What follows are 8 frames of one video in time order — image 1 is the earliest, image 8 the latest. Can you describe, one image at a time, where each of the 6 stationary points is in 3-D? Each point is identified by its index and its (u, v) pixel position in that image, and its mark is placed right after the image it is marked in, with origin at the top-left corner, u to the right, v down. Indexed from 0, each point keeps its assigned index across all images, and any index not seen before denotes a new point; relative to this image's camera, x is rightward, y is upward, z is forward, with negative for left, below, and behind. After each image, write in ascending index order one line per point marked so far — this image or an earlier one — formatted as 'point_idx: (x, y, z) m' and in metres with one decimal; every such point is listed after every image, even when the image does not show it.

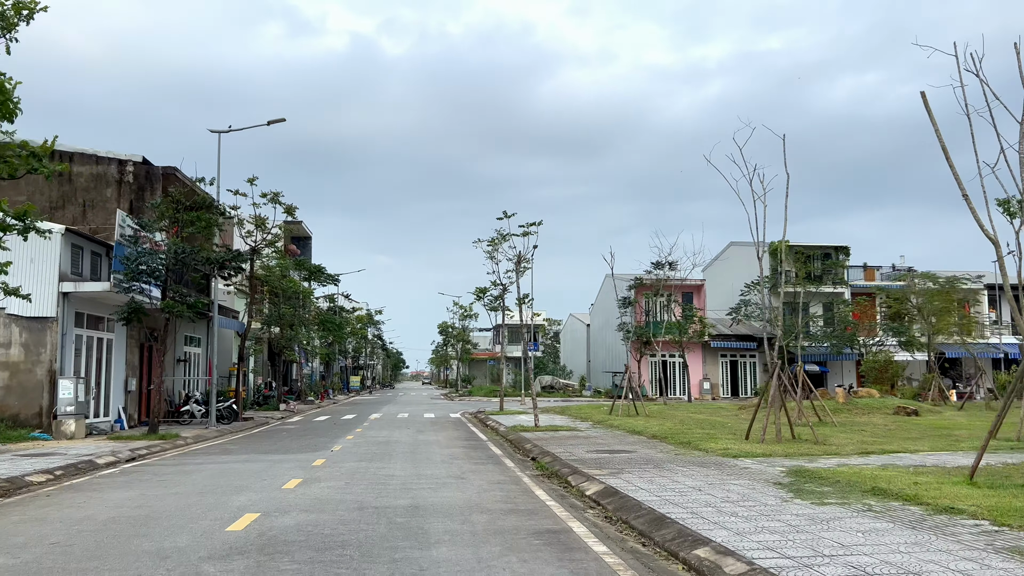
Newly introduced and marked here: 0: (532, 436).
0: (+0.5, -3.4, +18.3) m
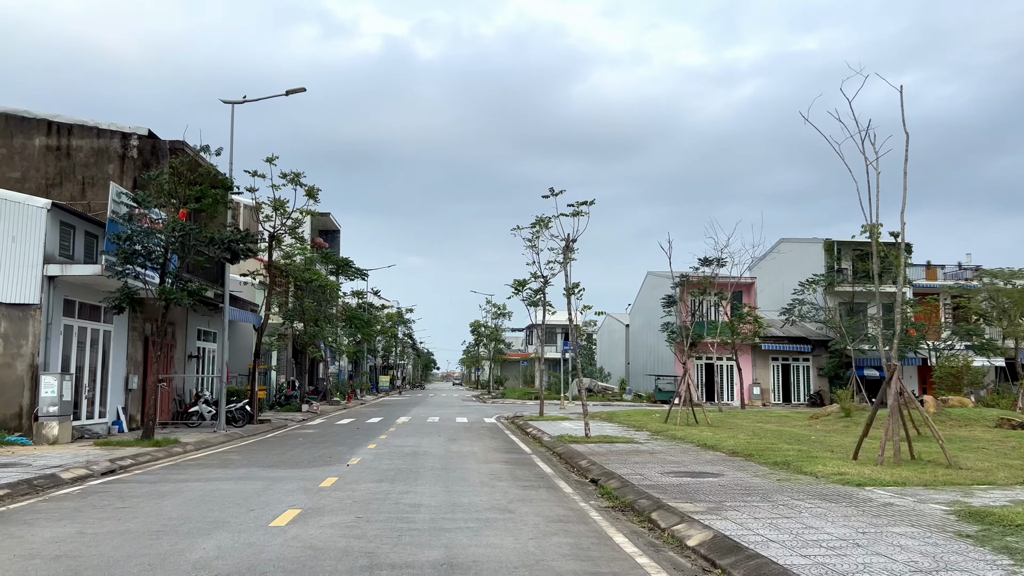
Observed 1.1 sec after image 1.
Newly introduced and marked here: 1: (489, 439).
0: (+1.4, -3.1, +15.4) m
1: (-0.6, -3.7, +19.6) m
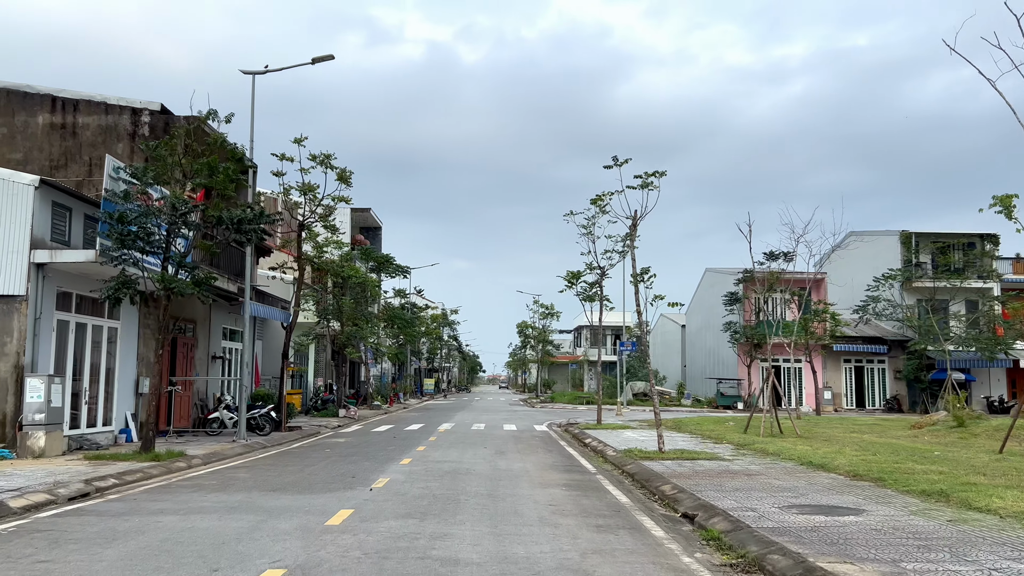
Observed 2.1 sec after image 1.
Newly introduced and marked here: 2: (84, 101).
0: (+2.4, -2.9, +12.5) m
1: (+0.6, -3.5, +16.8) m
2: (-10.5, +4.6, +19.8) m
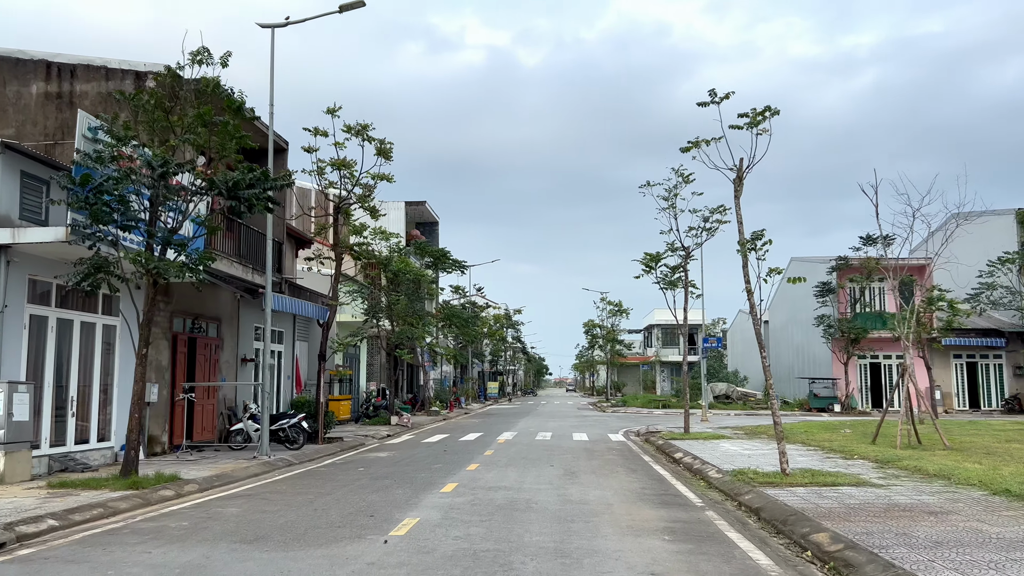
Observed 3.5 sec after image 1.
0: (+3.3, -2.4, +8.9) m
1: (+1.9, -3.1, +13.3) m
2: (-9.2, +4.7, +17.2) m
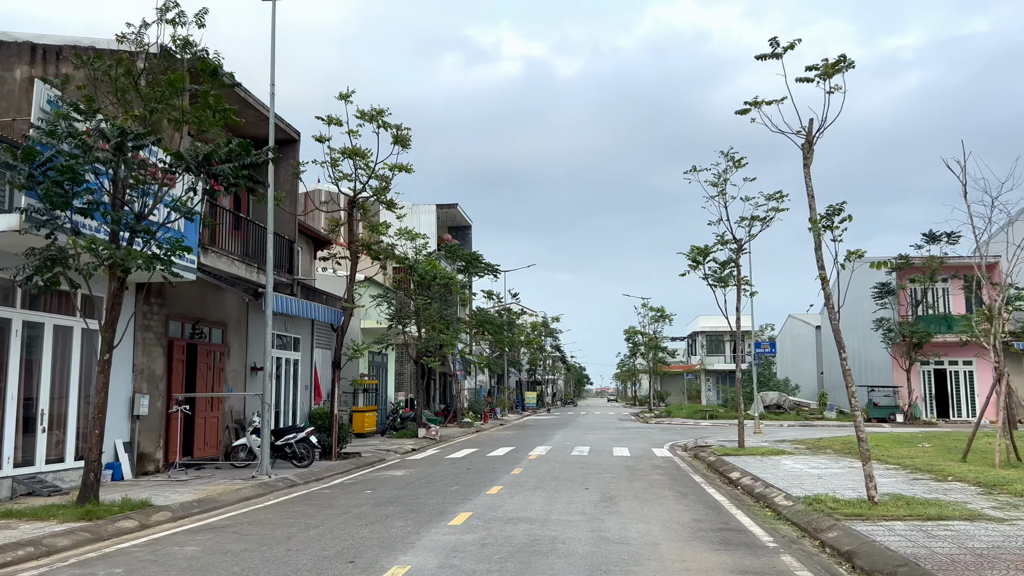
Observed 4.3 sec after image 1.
0: (+3.4, -2.2, +6.8) m
1: (+2.2, -2.9, +11.2) m
2: (-8.7, +4.7, +15.7) m
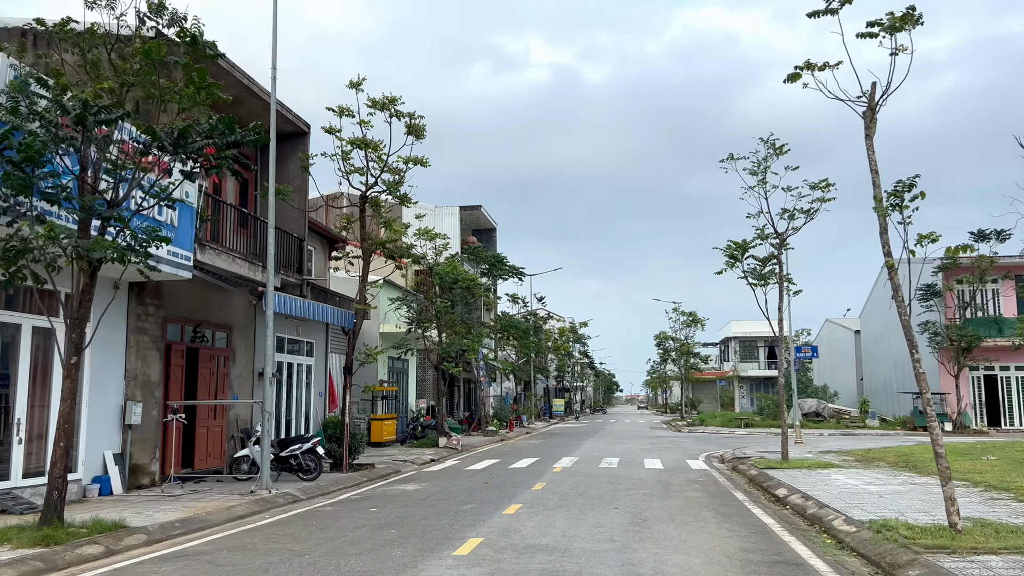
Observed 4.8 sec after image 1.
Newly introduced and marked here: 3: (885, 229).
0: (+3.5, -2.1, +5.3) m
1: (+2.5, -2.9, +9.8) m
2: (-8.3, +4.7, +14.8) m
3: (+3.9, +0.6, +8.4) m
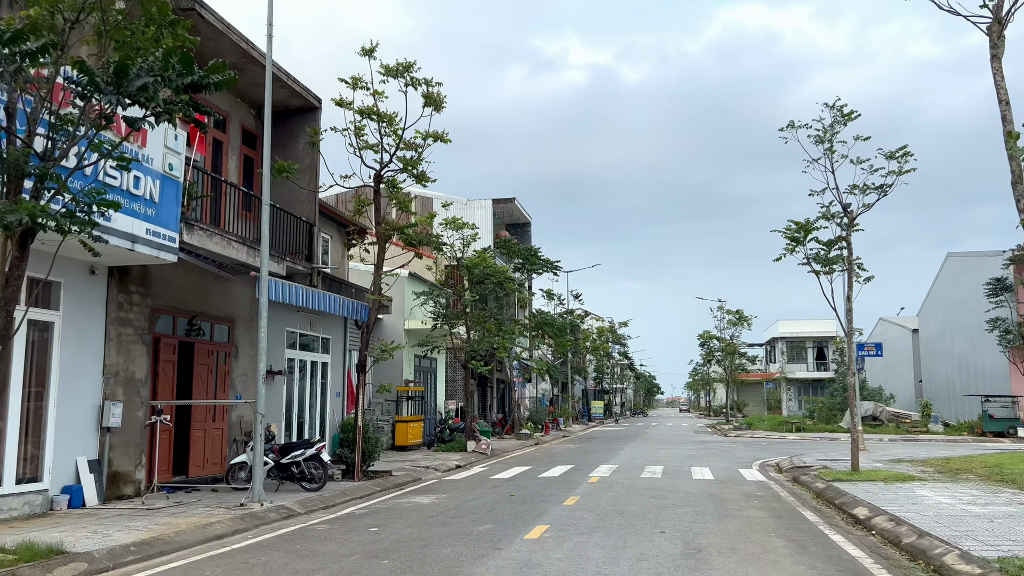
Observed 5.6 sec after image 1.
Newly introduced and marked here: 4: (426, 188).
0: (+3.5, -1.8, +3.3) m
1: (+2.7, -2.6, +7.9) m
2: (-7.8, +4.9, +13.4) m
3: (+4.1, +0.9, +6.4) m
4: (-1.7, +2.0, +15.9) m
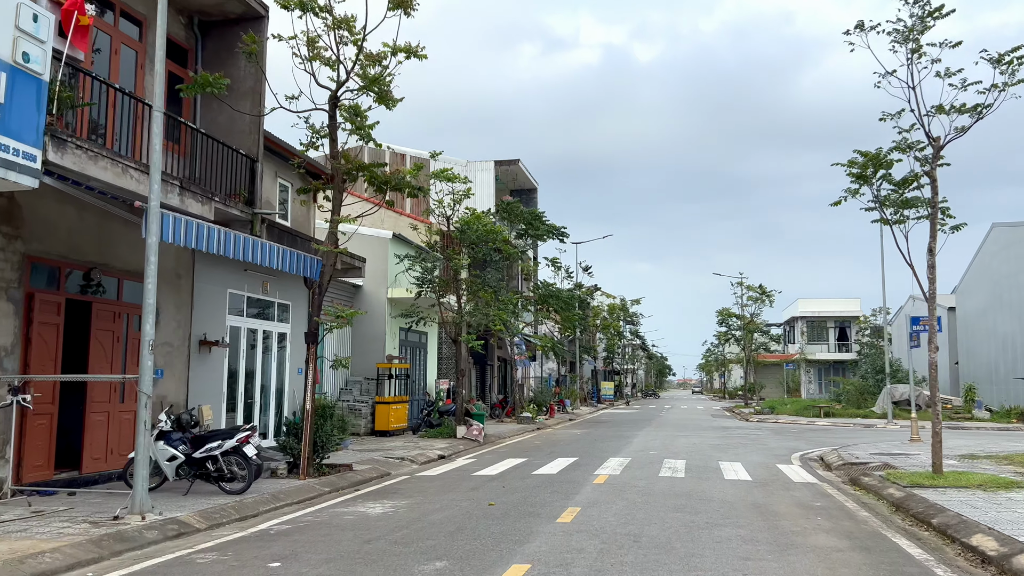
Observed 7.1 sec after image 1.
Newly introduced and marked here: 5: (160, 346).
0: (+3.1, -1.4, +0.1) m
1: (+2.4, -2.0, +4.6) m
2: (-8.0, +5.7, +10.1) m
3: (+3.7, +1.4, +3.1) m
4: (-1.9, +2.7, +12.6) m
5: (-5.6, -0.9, +12.9) m
